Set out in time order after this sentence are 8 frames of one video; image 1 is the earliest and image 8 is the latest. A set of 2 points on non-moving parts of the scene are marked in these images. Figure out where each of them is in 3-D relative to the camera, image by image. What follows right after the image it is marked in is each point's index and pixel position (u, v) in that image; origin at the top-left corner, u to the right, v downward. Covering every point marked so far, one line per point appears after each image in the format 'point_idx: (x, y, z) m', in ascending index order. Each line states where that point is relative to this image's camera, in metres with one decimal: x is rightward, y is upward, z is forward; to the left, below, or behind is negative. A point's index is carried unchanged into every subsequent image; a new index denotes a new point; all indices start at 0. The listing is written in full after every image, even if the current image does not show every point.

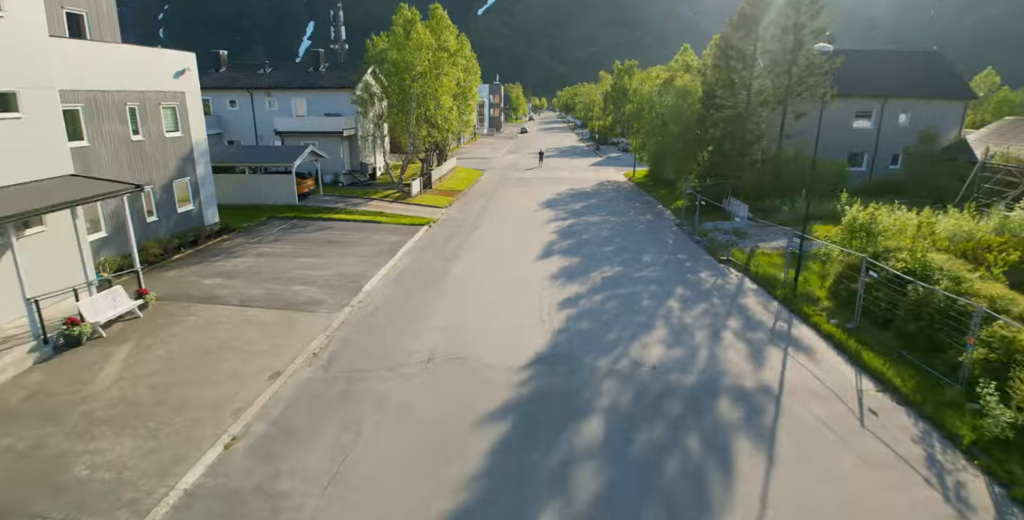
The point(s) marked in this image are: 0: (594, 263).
0: (+2.0, 0.0, +13.7) m
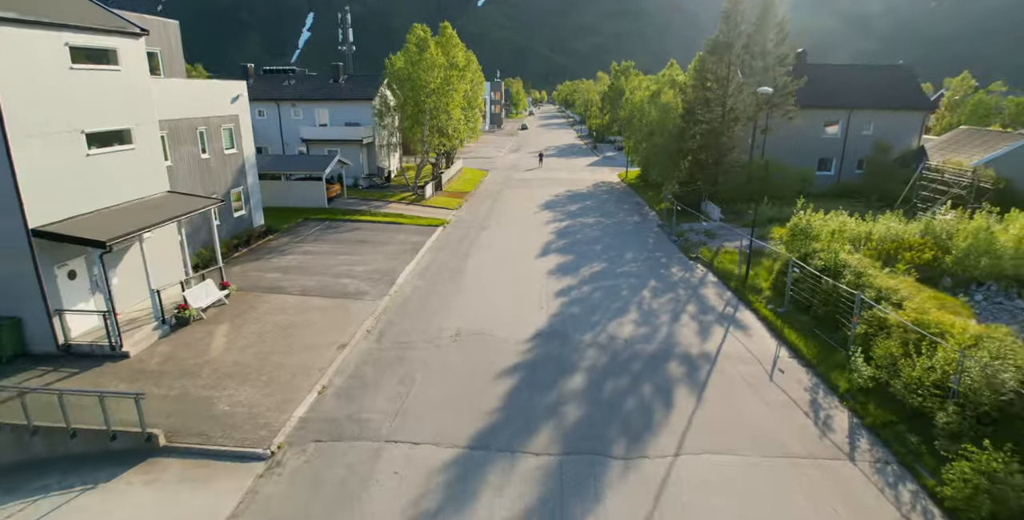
0: (+2.2, +0.1, +16.4) m
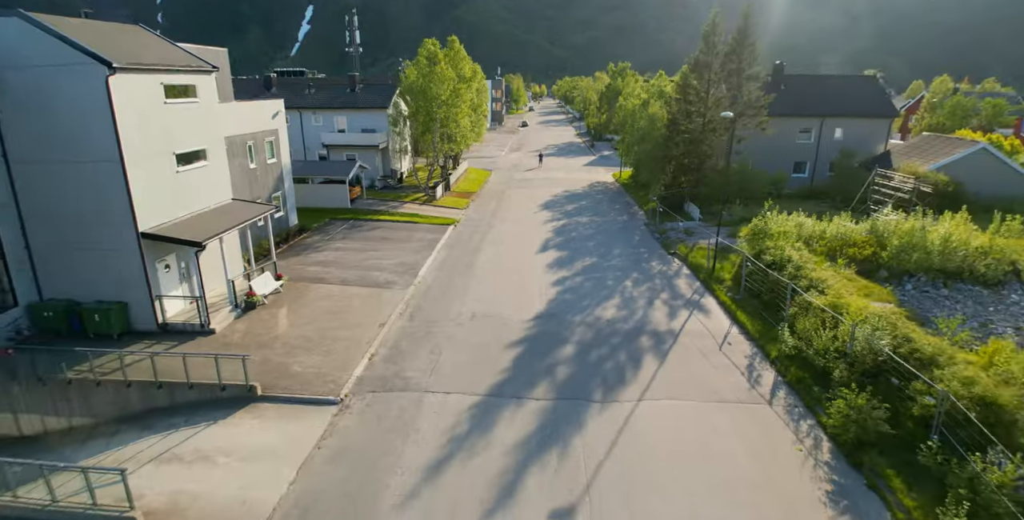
0: (+2.3, +0.2, +19.0) m
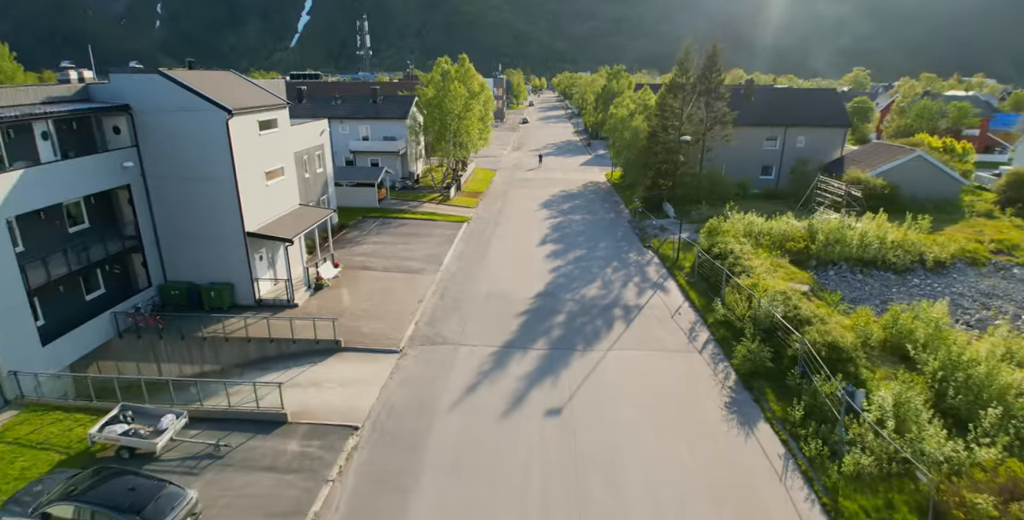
0: (+2.5, +0.6, +23.3) m
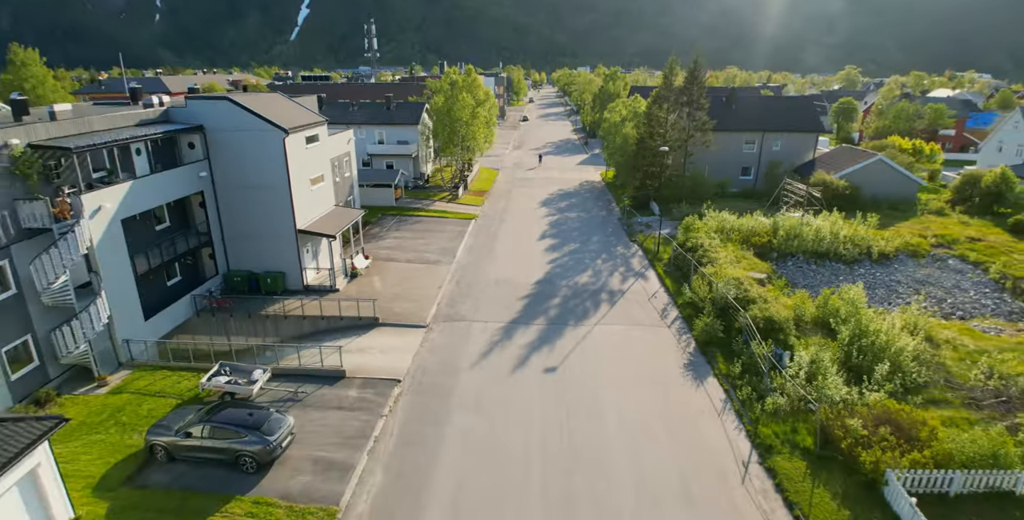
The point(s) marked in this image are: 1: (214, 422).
0: (+2.7, +1.0, +26.7) m
1: (-6.7, -3.7, +12.2) m
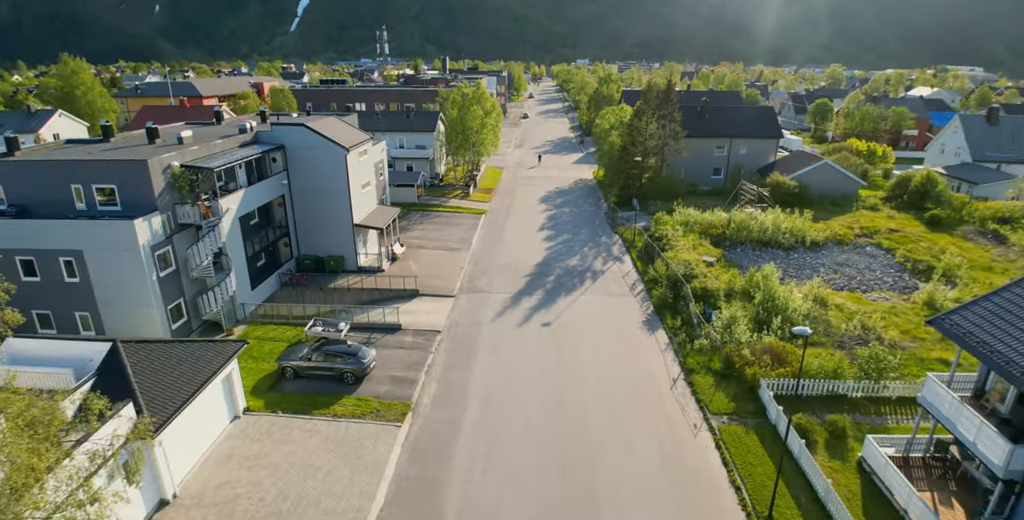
0: (+2.9, +1.7, +32.9) m
1: (-6.4, -3.2, +18.5) m
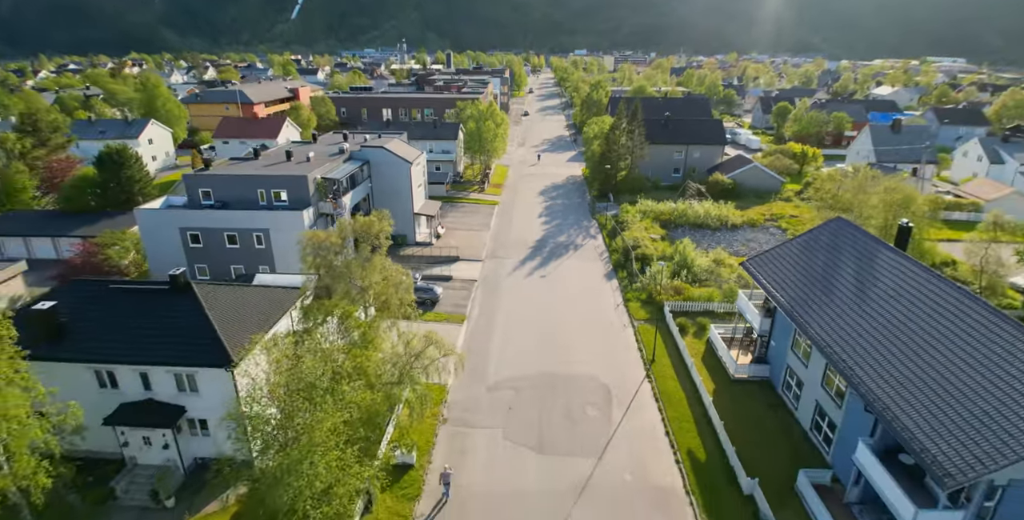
0: (+3.5, +3.6, +46.0) m
1: (-5.8, -1.7, +31.6) m
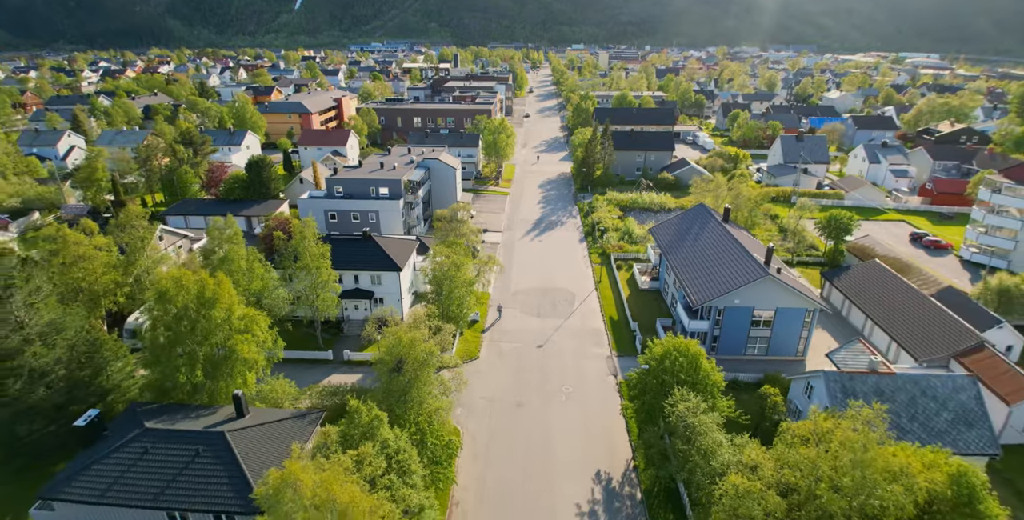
0: (+4.5, +7.0, +68.3) m
1: (-4.8, +1.4, +54.1) m
